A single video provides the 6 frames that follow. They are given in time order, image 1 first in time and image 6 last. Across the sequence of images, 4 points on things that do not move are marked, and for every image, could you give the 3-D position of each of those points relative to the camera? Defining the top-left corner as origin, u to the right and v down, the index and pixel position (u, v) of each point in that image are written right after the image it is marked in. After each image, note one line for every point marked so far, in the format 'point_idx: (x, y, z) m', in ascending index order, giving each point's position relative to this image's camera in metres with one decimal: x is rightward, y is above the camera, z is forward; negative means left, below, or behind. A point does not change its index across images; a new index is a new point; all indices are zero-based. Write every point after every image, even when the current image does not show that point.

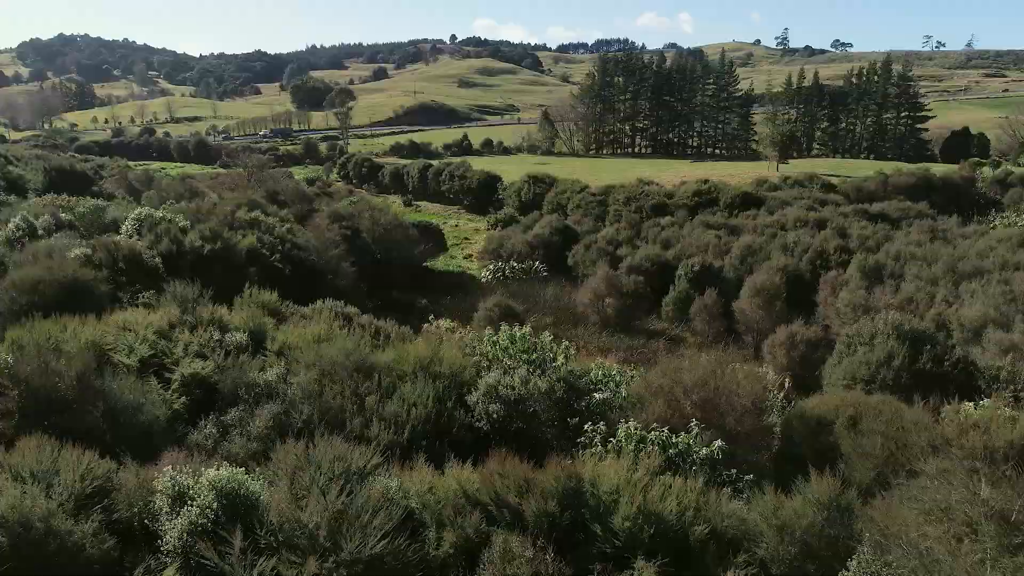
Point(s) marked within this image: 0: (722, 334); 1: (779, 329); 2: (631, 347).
0: (+5.2, -1.2, +17.5) m
1: (+5.9, -0.9, +15.7) m
2: (+2.9, -1.4, +16.8) m
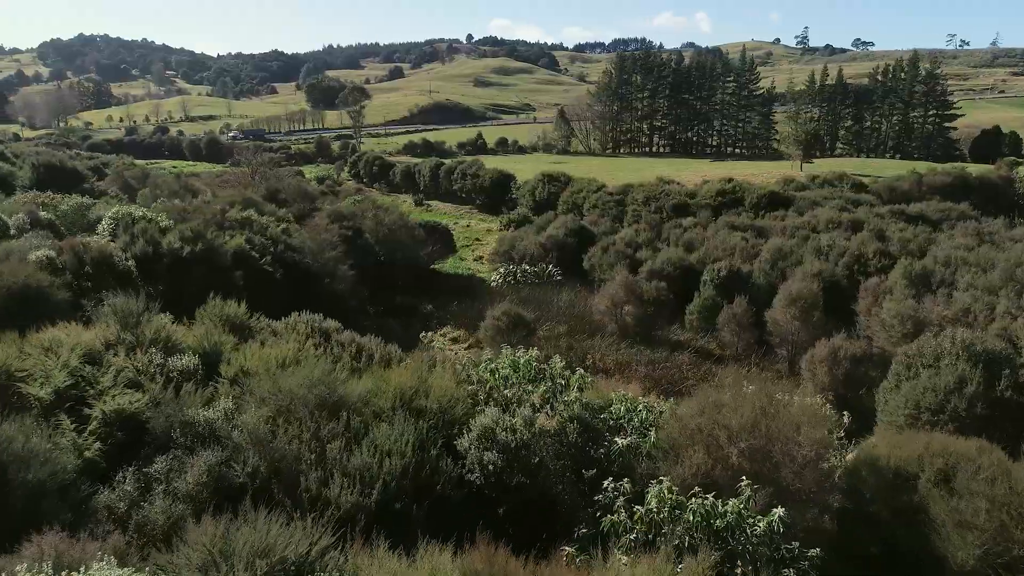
0: (+5.4, -1.4, +16.0) m
1: (+6.1, -1.1, +14.1) m
2: (+3.1, -1.6, +15.2) m
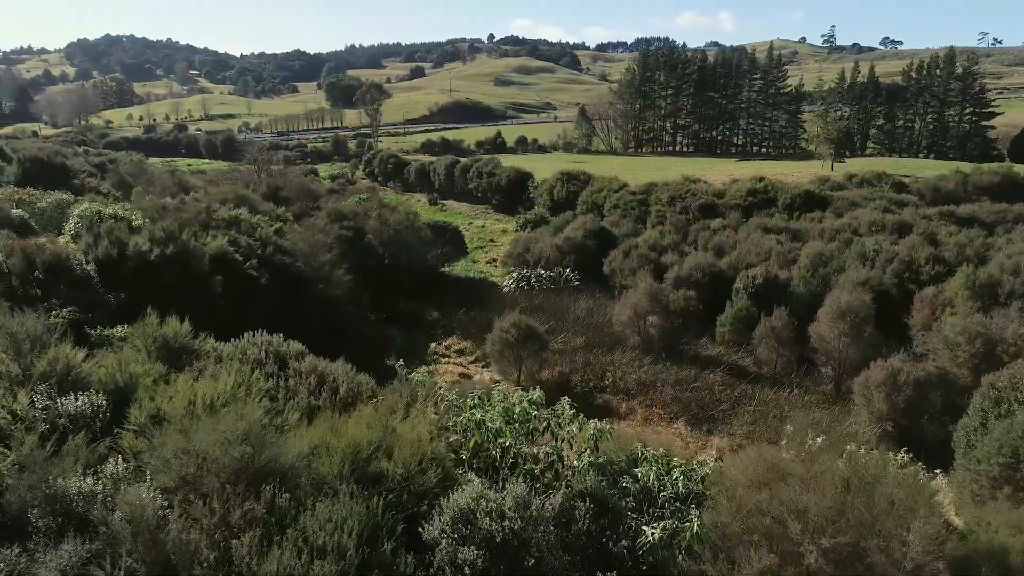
0: (+5.7, -1.6, +14.2) m
1: (+6.3, -1.3, +12.3) m
2: (+3.3, -1.8, +13.5) m
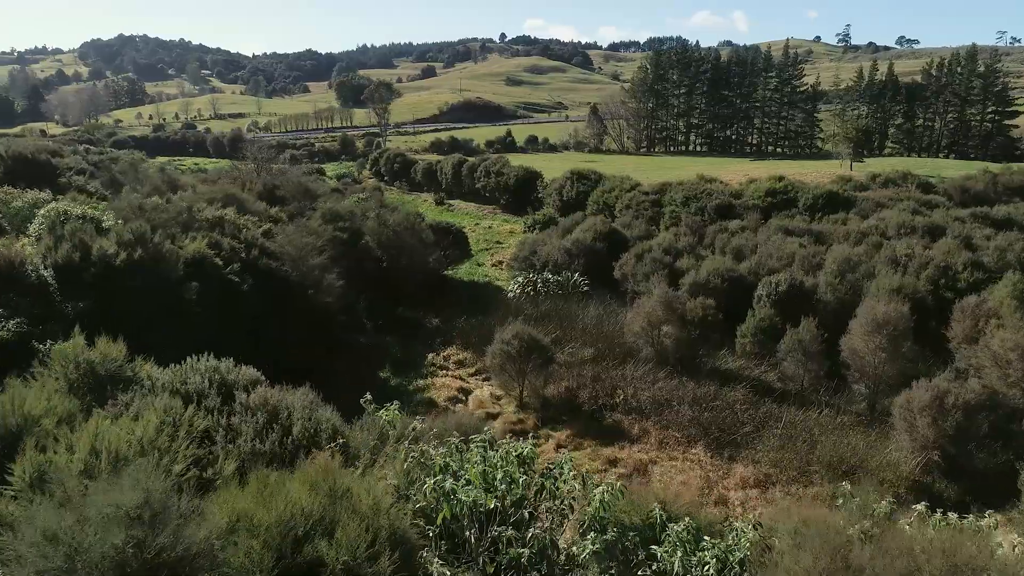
0: (+5.7, -1.7, +12.9) m
1: (+6.3, -1.5, +11.0) m
2: (+3.3, -1.9, +12.3) m
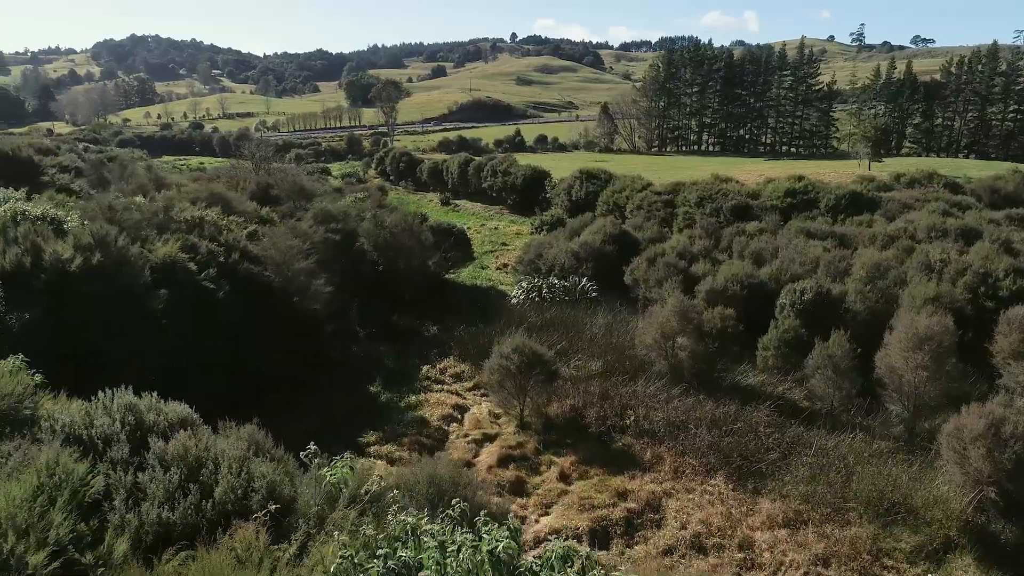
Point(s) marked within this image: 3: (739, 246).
0: (+5.7, -1.9, +11.7) m
1: (+6.3, -1.7, +9.8) m
2: (+3.3, -2.1, +11.1) m
3: (+6.1, +1.1, +18.8) m
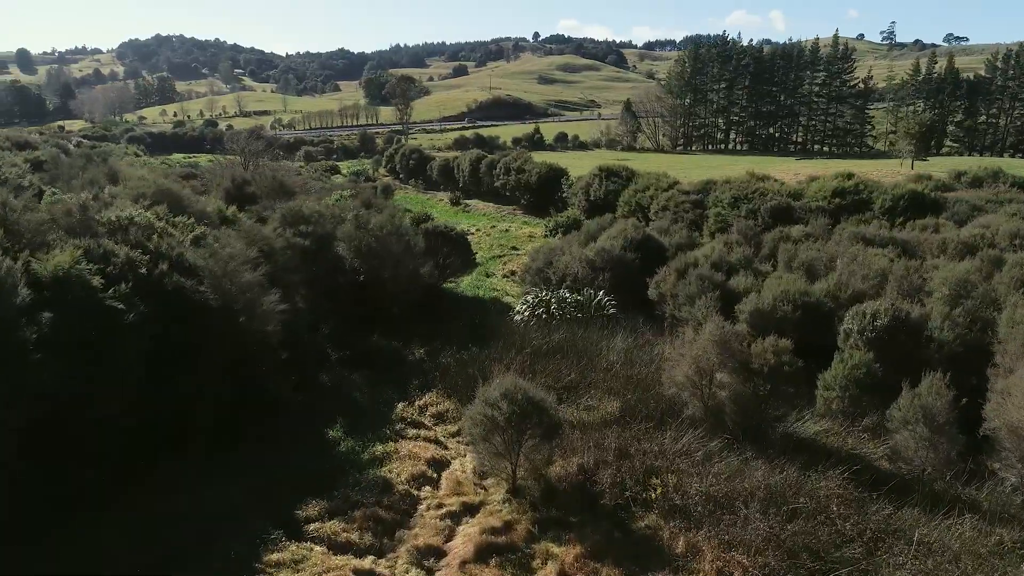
0: (+5.6, -2.3, +8.8) m
1: (+6.1, -2.0, +6.9) m
2: (+3.1, -2.4, +8.3) m
3: (+6.2, +0.8, +15.8) m
